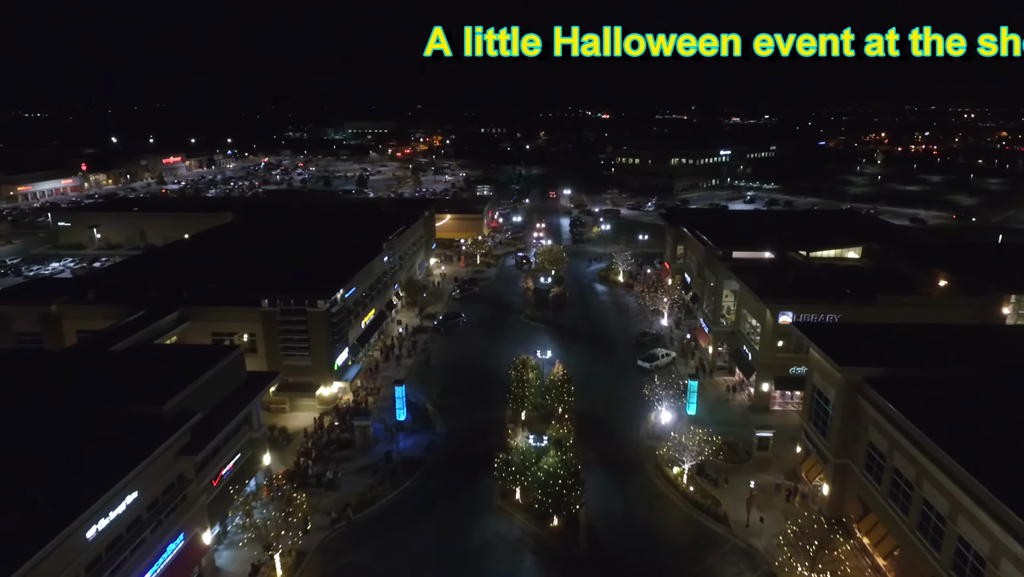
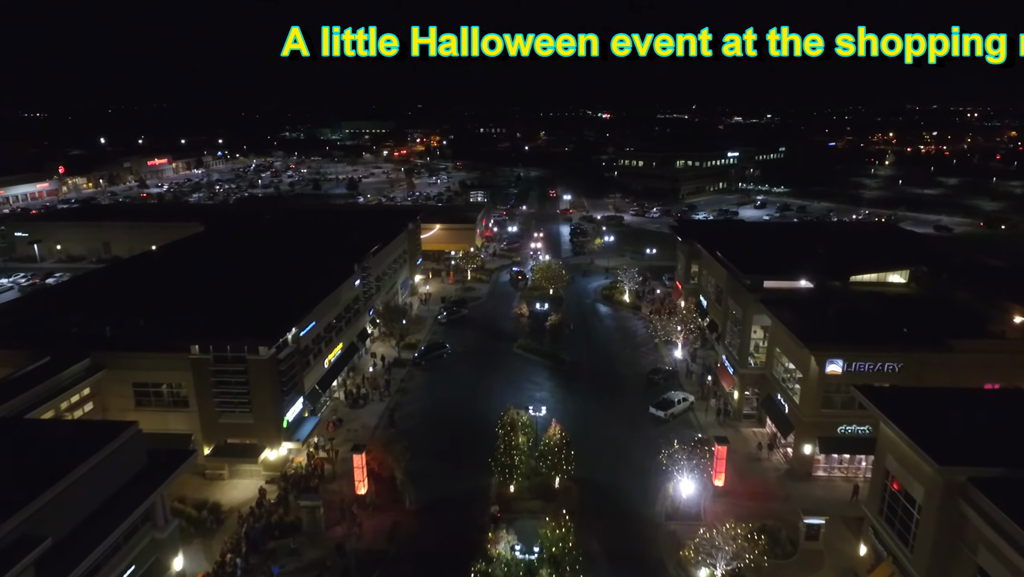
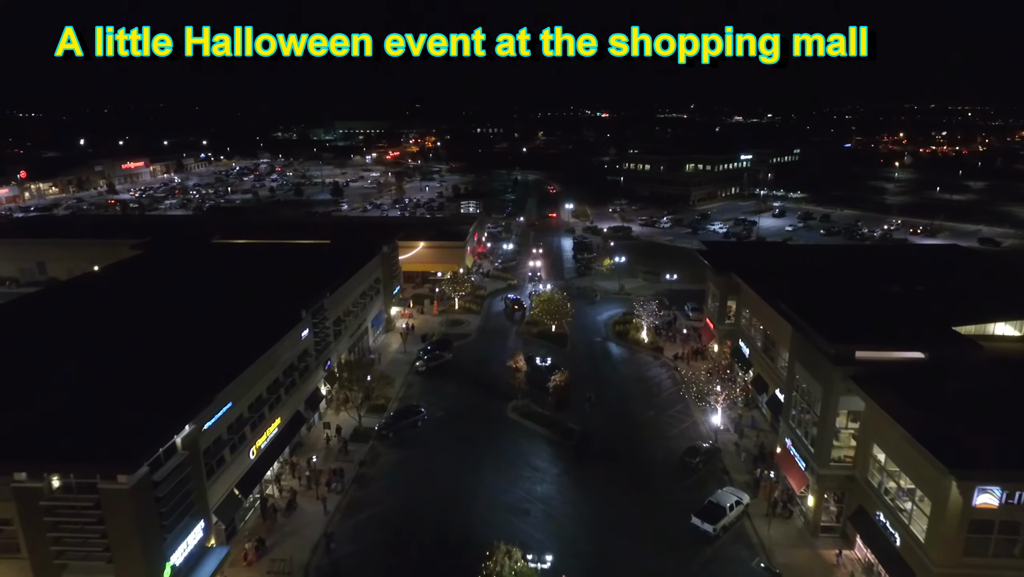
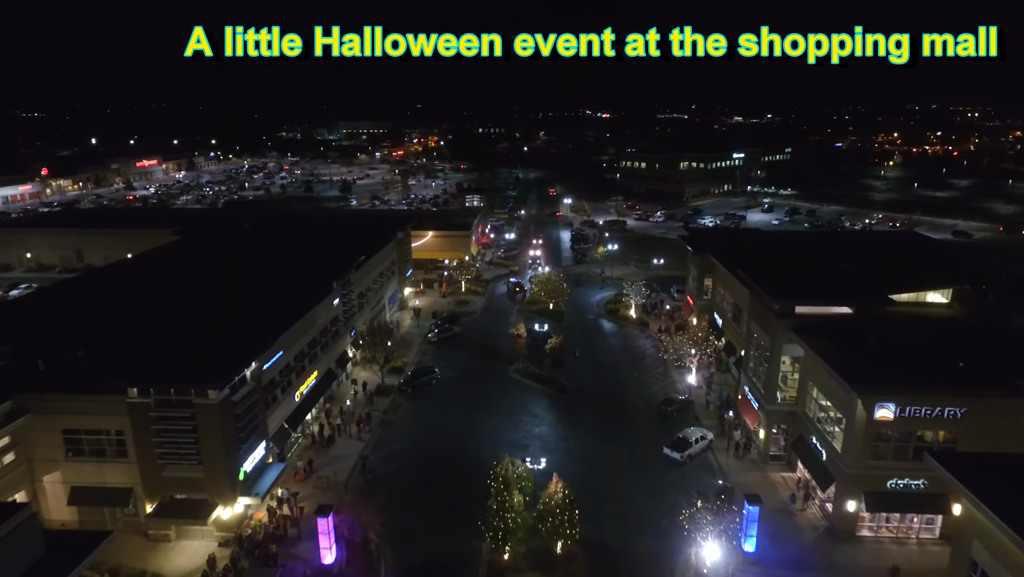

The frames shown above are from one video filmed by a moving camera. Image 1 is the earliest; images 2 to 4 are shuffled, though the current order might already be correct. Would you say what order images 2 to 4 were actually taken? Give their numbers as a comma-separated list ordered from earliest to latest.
2, 4, 3
